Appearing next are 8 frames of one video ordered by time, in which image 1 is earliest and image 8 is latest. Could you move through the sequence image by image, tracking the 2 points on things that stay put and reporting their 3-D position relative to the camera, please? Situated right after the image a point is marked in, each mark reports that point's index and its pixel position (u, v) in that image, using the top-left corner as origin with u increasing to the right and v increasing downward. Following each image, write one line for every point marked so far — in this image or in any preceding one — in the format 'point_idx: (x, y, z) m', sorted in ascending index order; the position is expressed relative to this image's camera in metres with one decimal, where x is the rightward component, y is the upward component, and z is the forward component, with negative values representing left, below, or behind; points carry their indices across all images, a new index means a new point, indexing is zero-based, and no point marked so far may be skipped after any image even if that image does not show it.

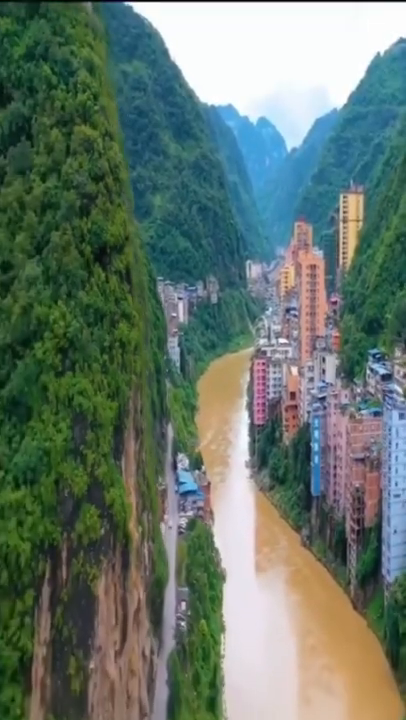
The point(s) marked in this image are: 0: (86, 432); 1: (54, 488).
0: (-2.3, -1.4, +20.1) m
1: (-2.8, -2.4, +19.1) m
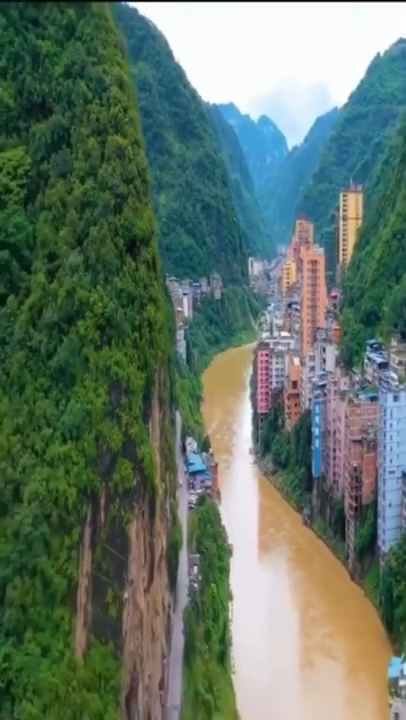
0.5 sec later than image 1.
0: (-1.9, -0.8, +23.6) m
1: (-2.4, -1.8, +22.6) m
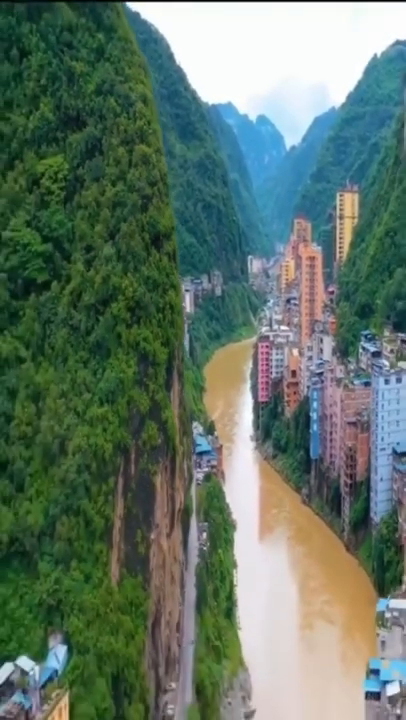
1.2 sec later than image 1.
0: (-1.5, -0.2, +27.6) m
1: (-2.0, -1.2, +26.7) m
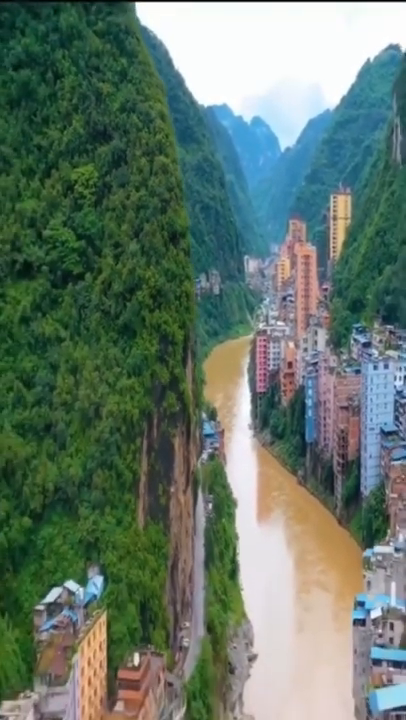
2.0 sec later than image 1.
0: (-1.1, +0.4, +32.3) m
1: (-1.6, -0.6, +31.4) m
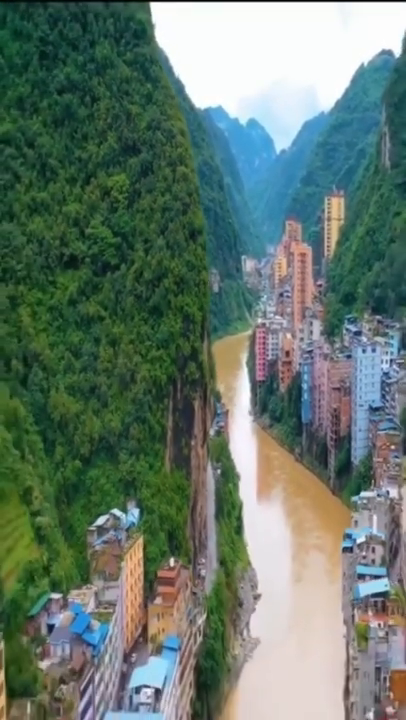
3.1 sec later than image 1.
0: (-0.5, +1.4, +39.0) m
1: (-1.1, +0.4, +38.0) m
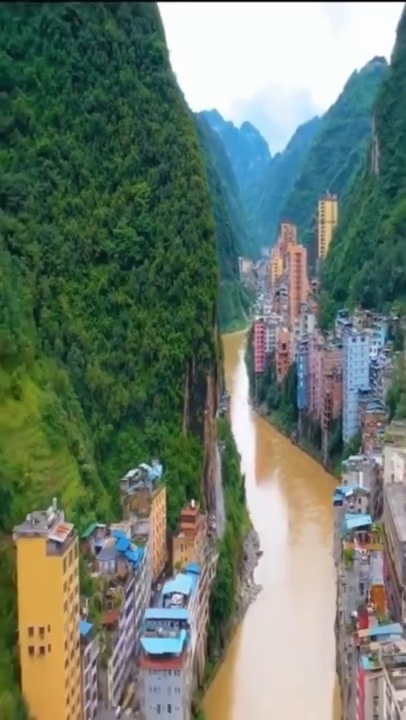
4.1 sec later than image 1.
0: (0.0, +2.2, +45.5) m
1: (-0.5, +1.2, +44.5) m
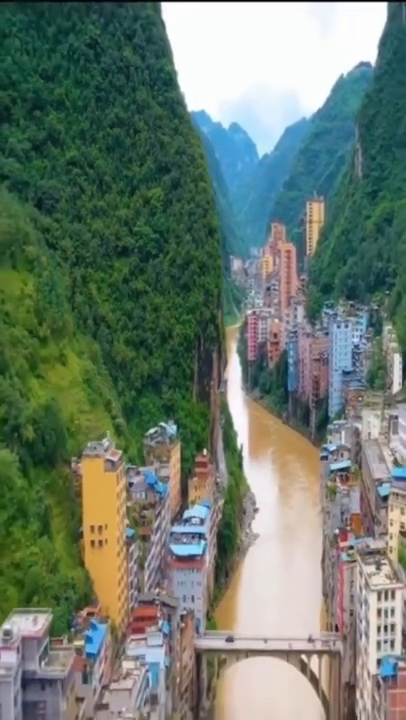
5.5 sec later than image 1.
0: (+0.3, +3.3, +53.6) m
1: (-0.2, +2.3, +52.6) m
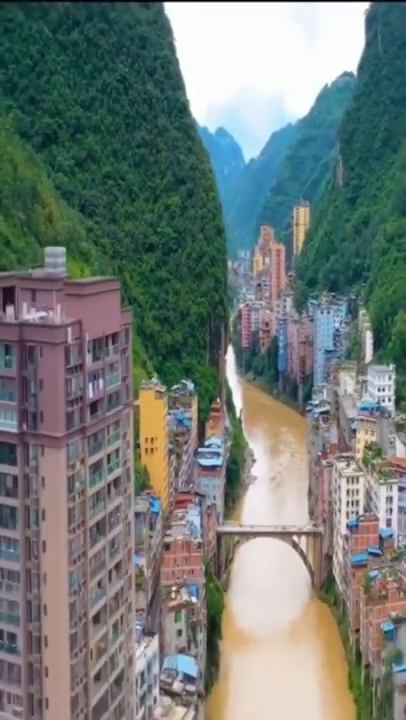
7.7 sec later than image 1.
0: (+1.0, +5.0, +67.1) m
1: (+0.5, +4.0, +66.1) m
